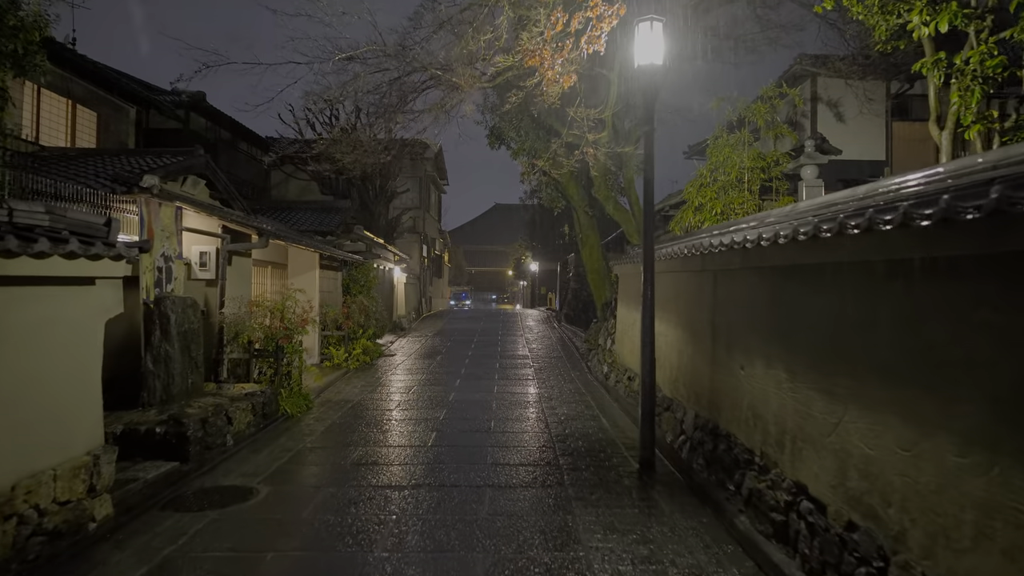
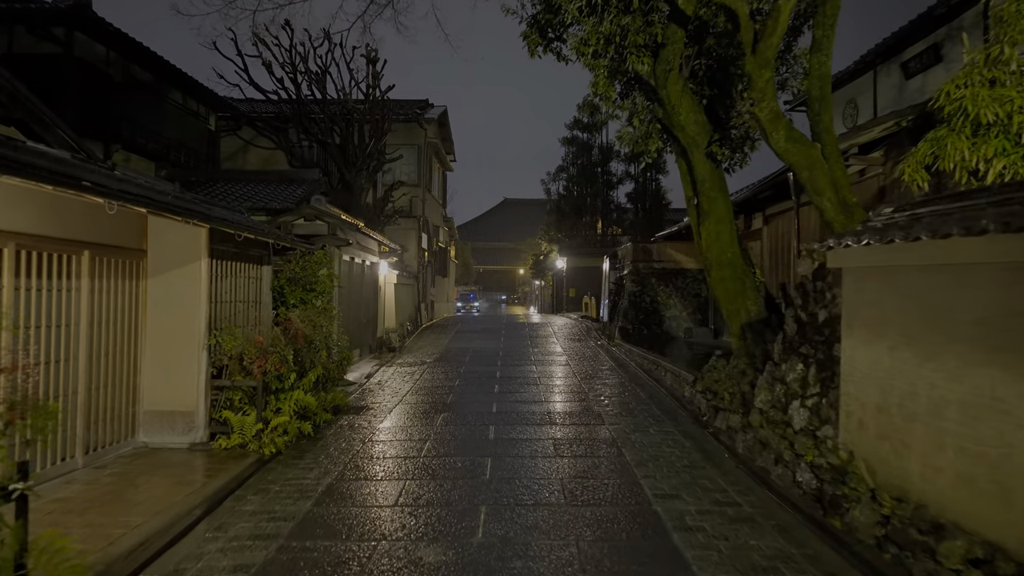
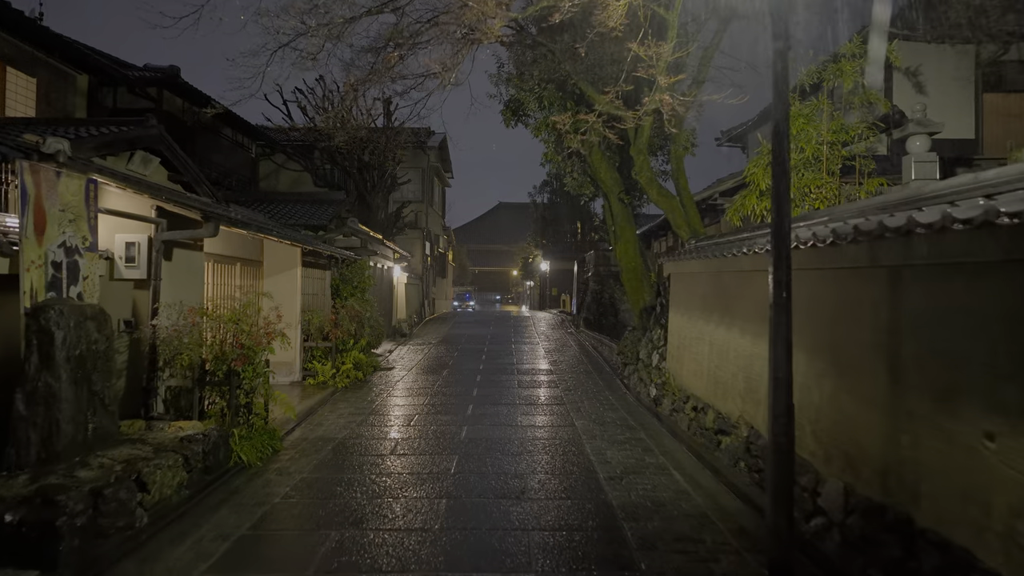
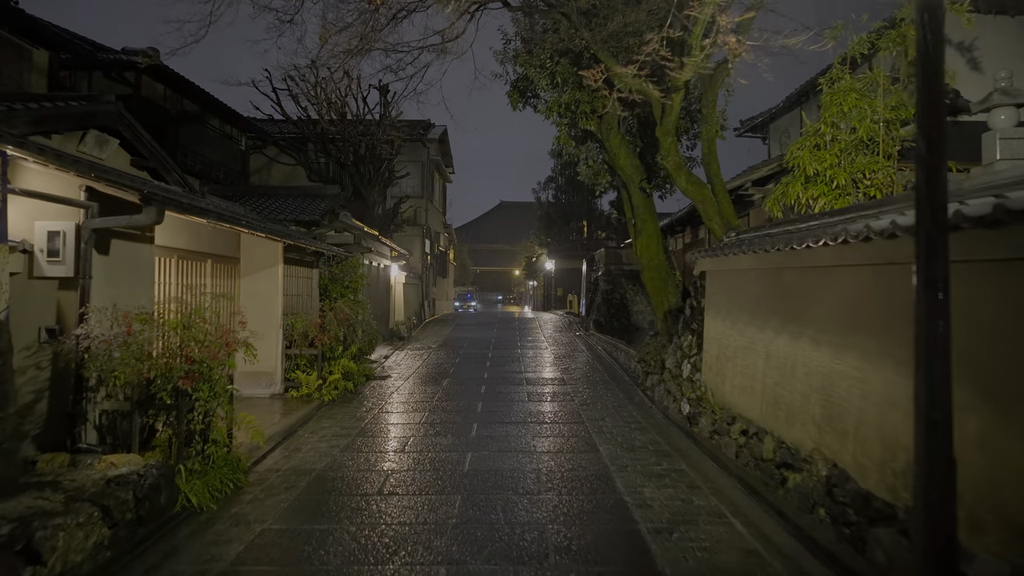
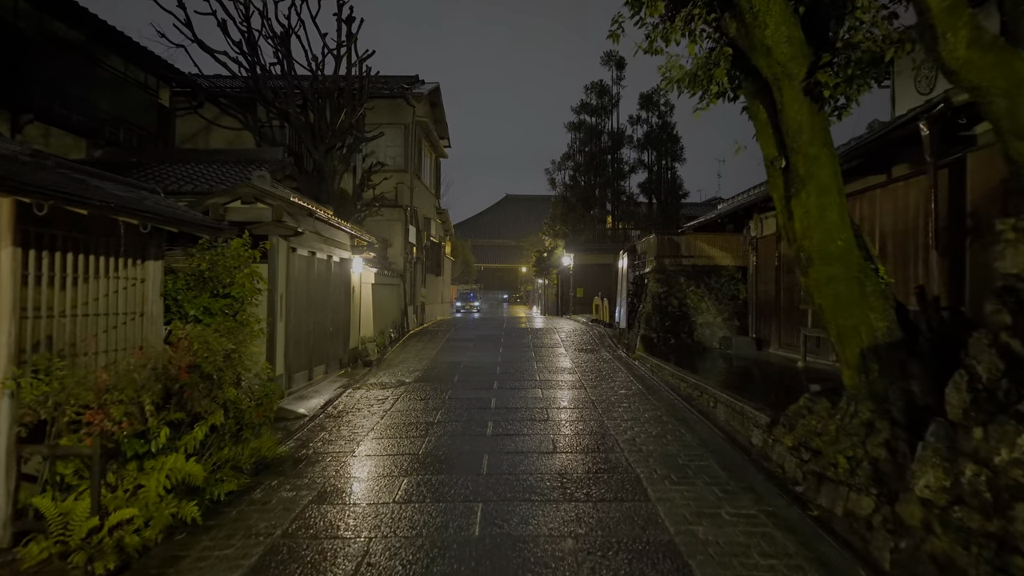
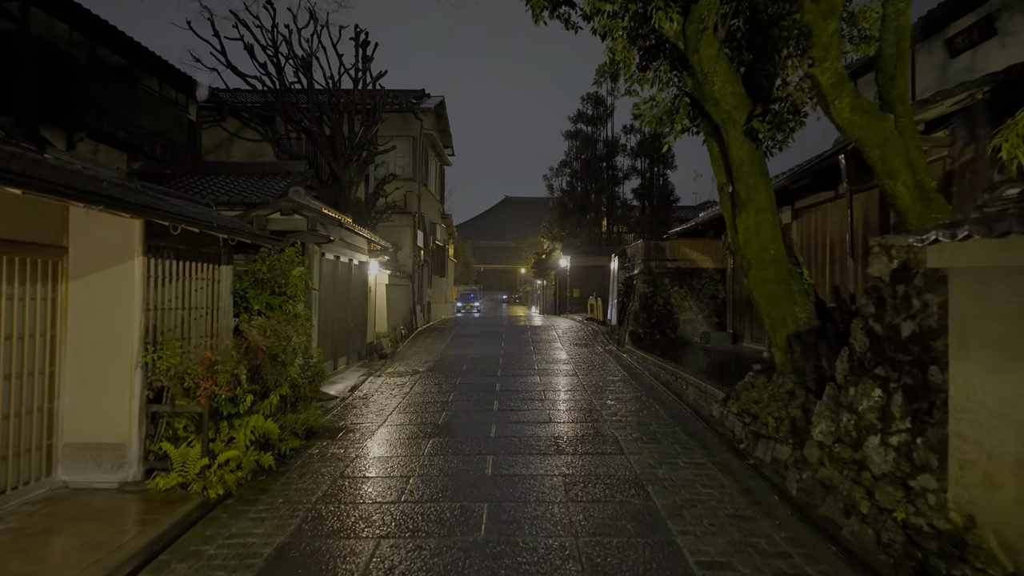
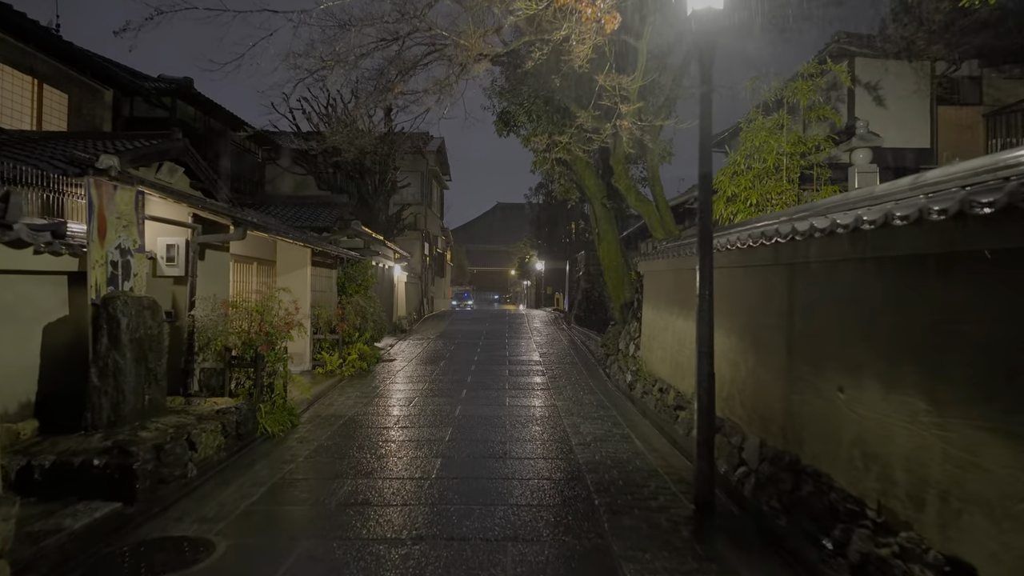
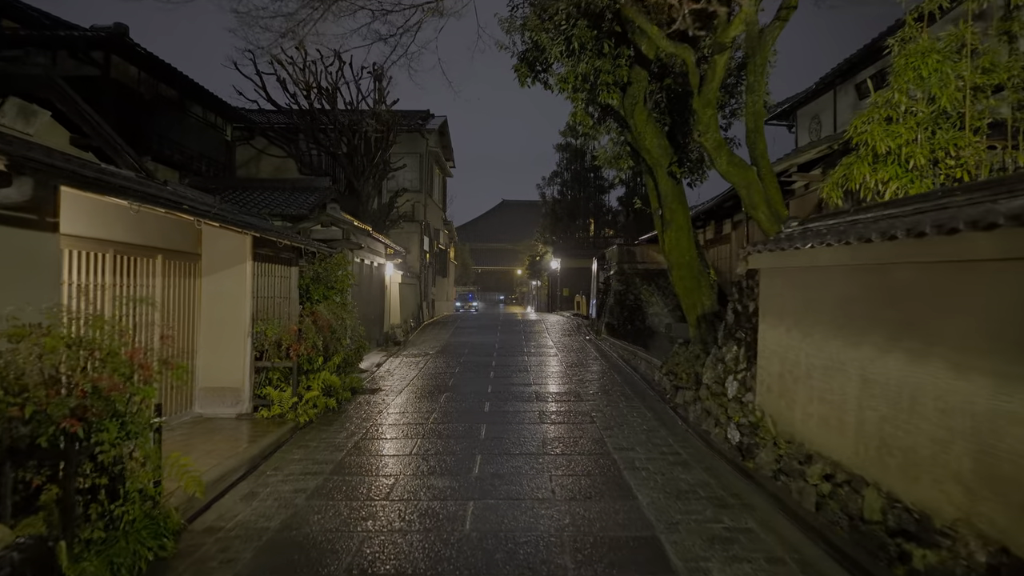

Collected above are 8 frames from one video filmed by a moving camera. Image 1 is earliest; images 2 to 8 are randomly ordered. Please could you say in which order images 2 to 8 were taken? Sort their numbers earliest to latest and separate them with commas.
7, 3, 4, 8, 2, 6, 5
